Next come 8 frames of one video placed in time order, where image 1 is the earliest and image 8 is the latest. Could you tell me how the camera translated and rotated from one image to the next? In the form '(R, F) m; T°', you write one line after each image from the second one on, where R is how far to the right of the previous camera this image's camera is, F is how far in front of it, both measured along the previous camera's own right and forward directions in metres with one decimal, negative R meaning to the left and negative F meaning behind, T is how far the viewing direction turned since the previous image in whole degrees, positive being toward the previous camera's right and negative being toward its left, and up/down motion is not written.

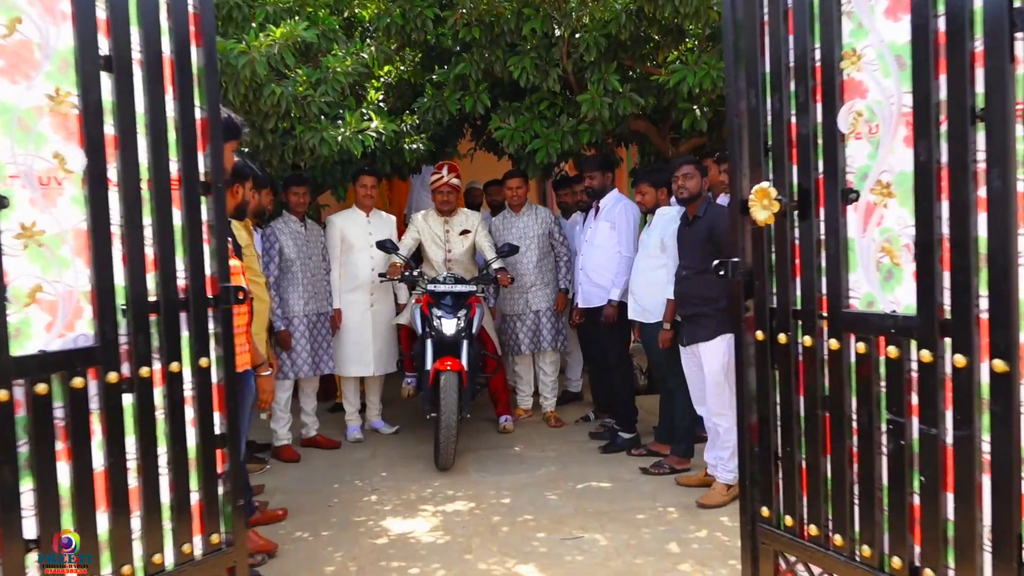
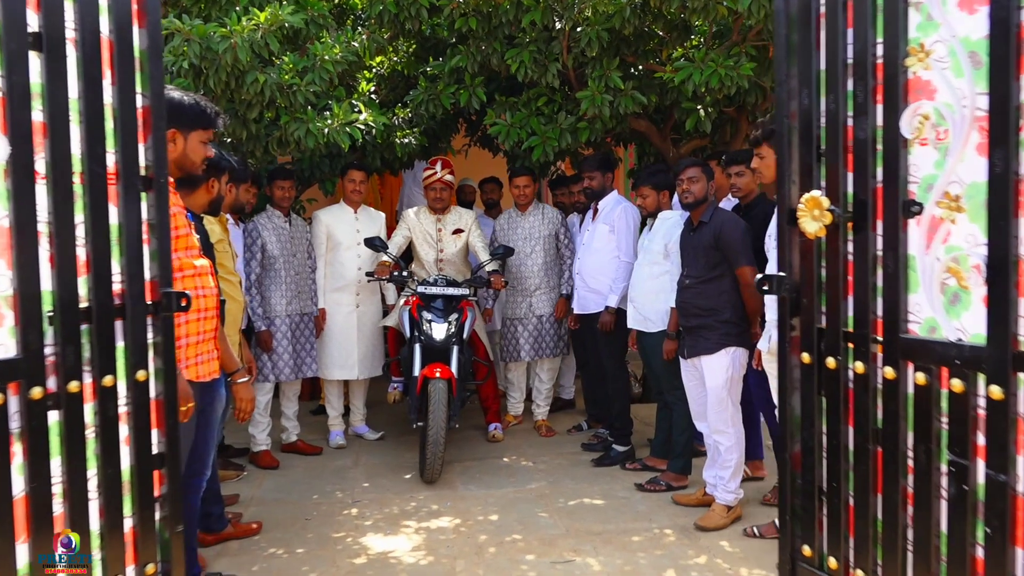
(0.0, +0.3) m; +1°
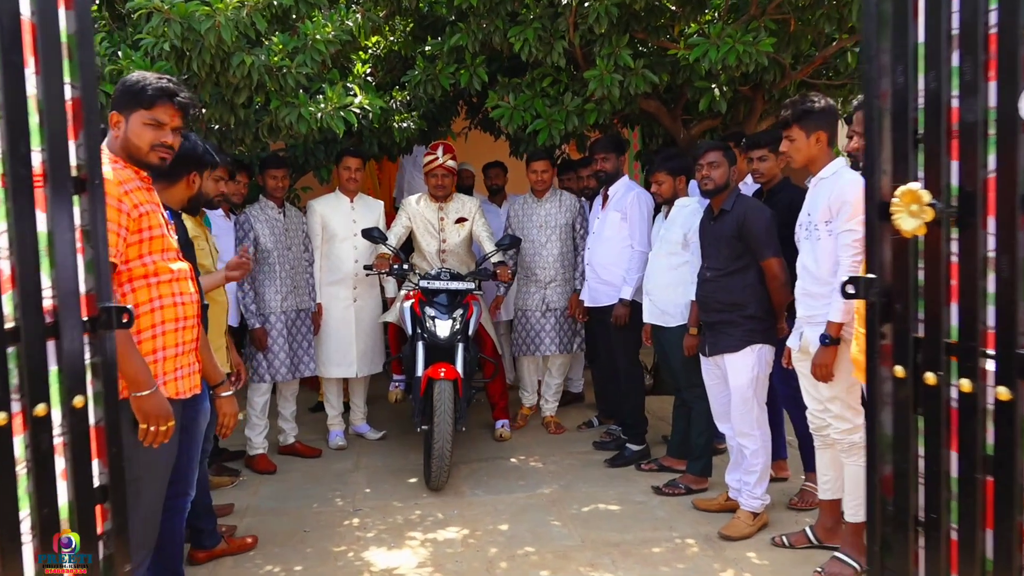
(0.0, +0.3) m; 0°
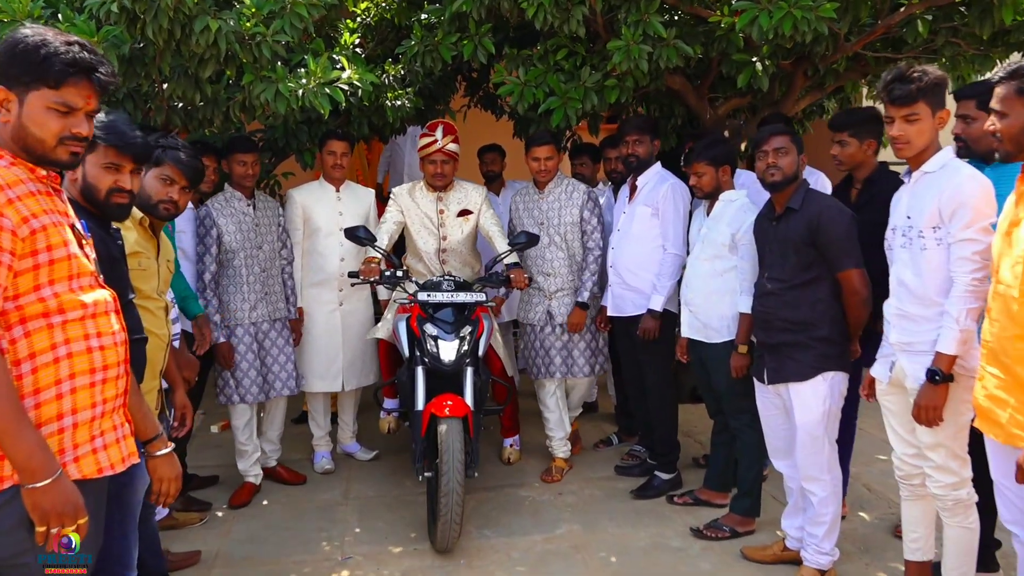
(-0.1, +0.7) m; +1°
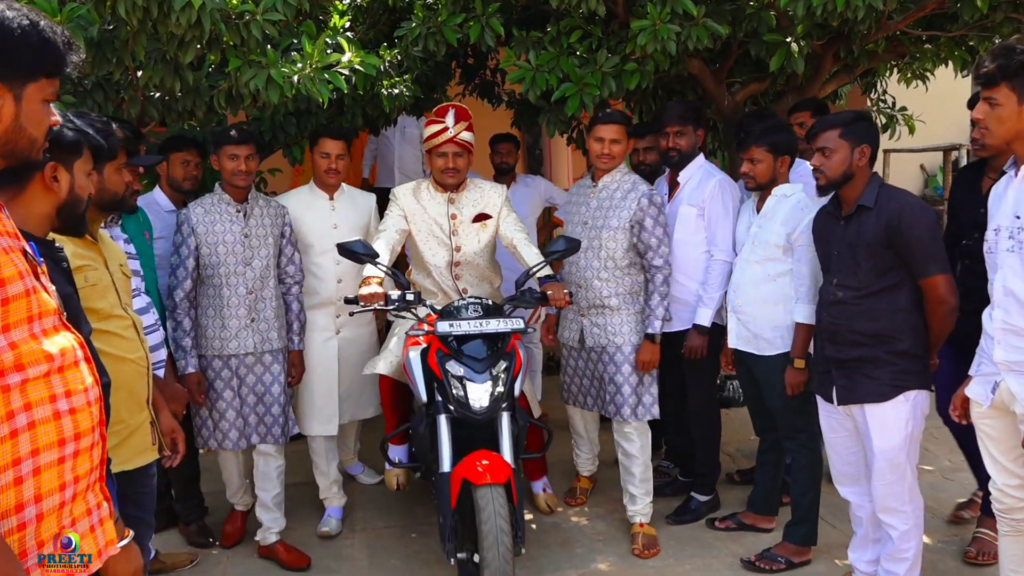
(-0.2, +0.4) m; +2°
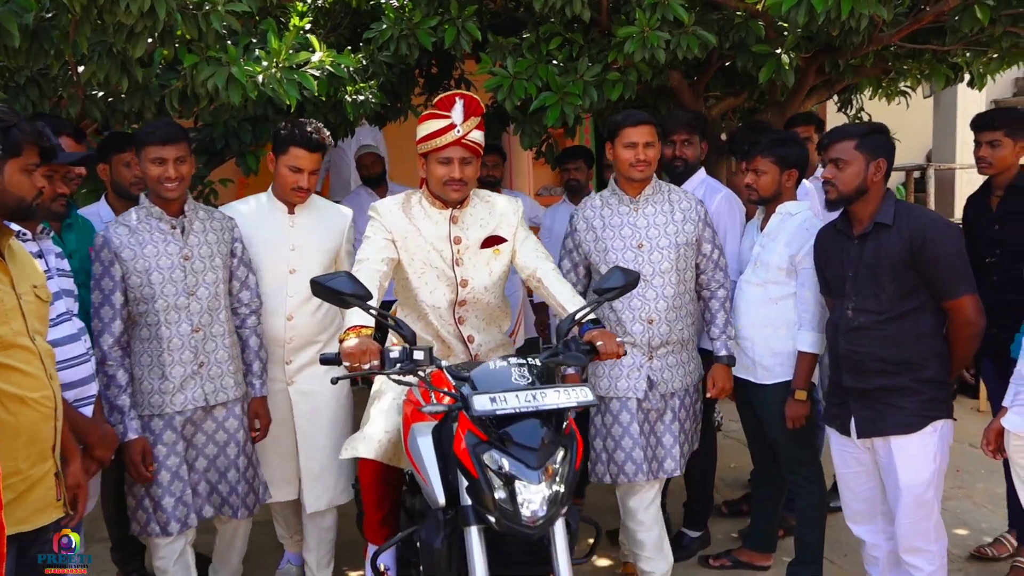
(-0.2, +0.3) m; +4°
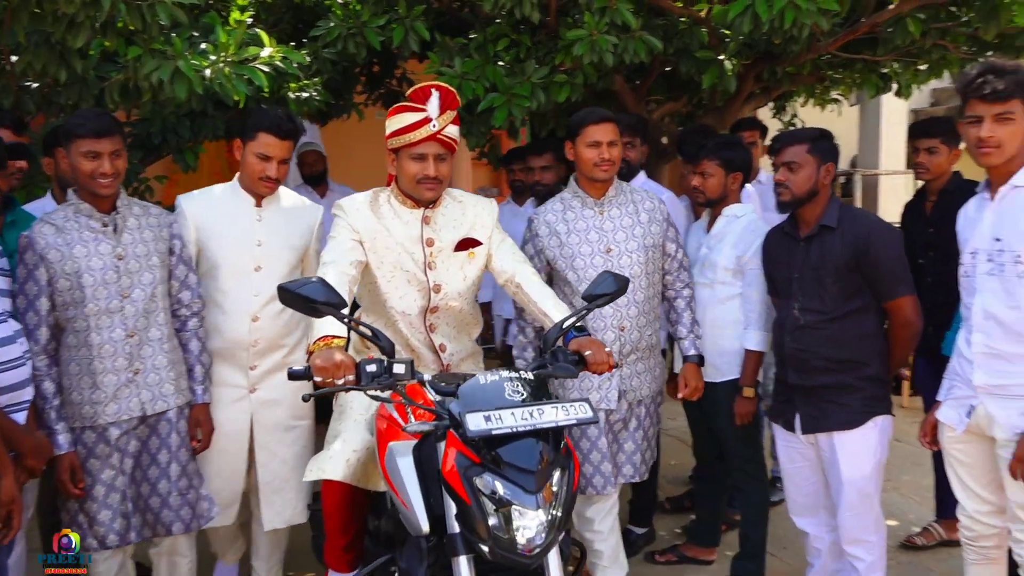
(-0.1, 0.0) m; +5°
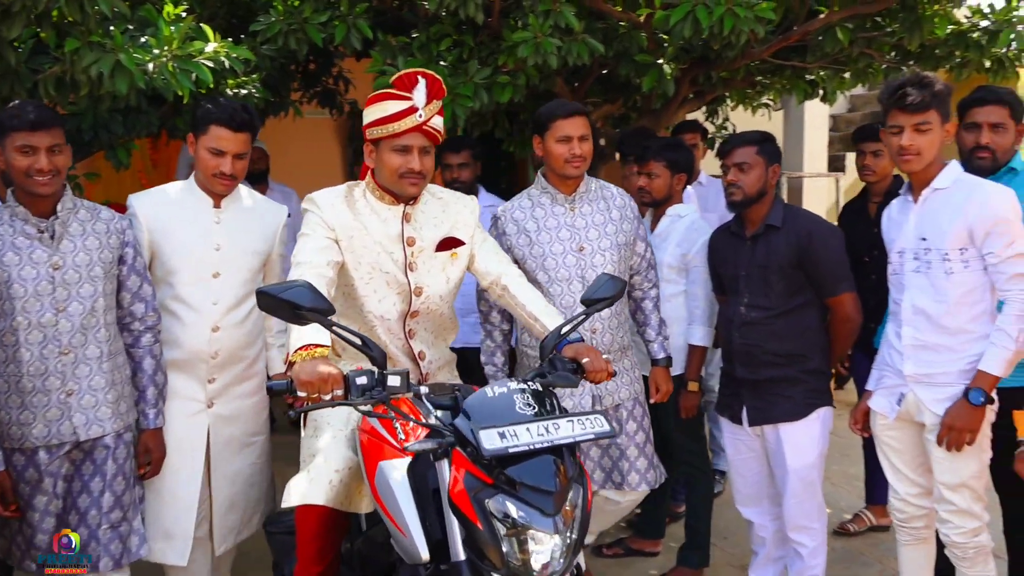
(-0.1, 0.0) m; +5°
